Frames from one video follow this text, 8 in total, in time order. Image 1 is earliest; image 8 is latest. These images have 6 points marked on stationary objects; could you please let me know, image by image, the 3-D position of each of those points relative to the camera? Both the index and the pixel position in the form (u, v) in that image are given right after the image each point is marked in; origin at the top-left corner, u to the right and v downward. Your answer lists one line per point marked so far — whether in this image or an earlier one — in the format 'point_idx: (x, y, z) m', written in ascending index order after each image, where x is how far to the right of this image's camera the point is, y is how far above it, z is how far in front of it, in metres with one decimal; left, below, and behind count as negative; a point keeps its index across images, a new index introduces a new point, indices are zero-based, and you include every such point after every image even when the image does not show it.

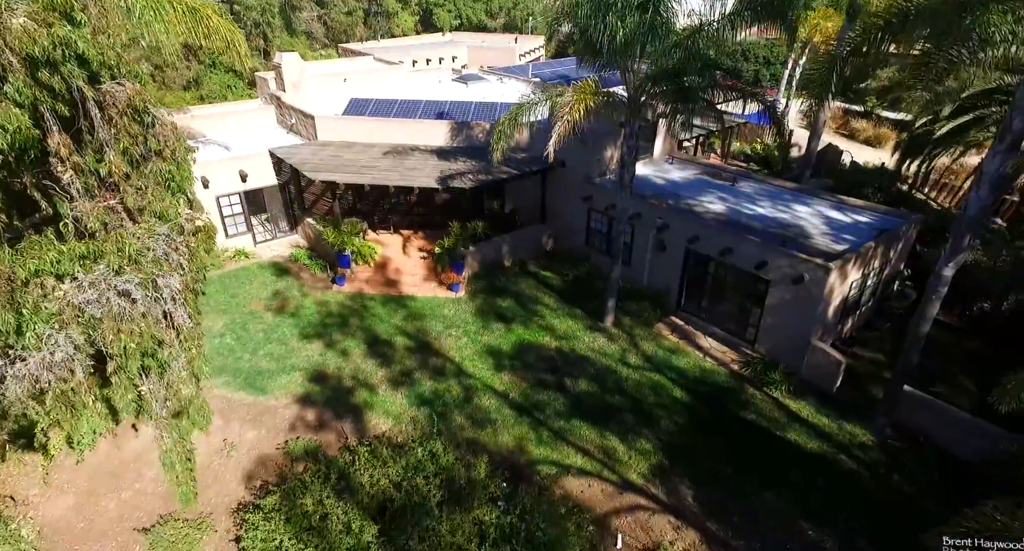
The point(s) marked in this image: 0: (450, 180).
0: (-1.7, +2.7, +16.6) m
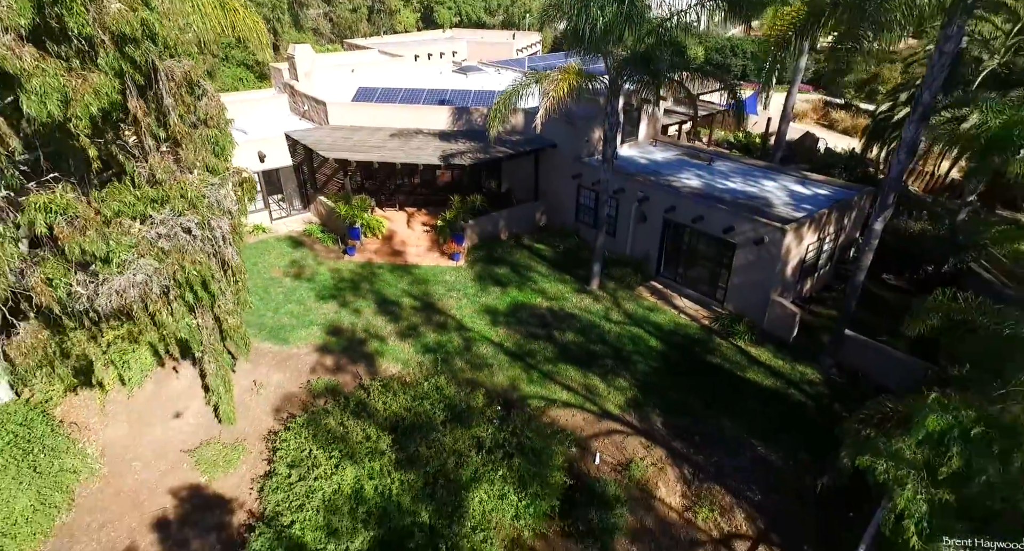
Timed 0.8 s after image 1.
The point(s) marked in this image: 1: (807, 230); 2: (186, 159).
0: (-1.9, +3.7, +18.3) m
1: (+7.3, +1.2, +14.7) m
2: (-5.2, +1.9, +9.6) m
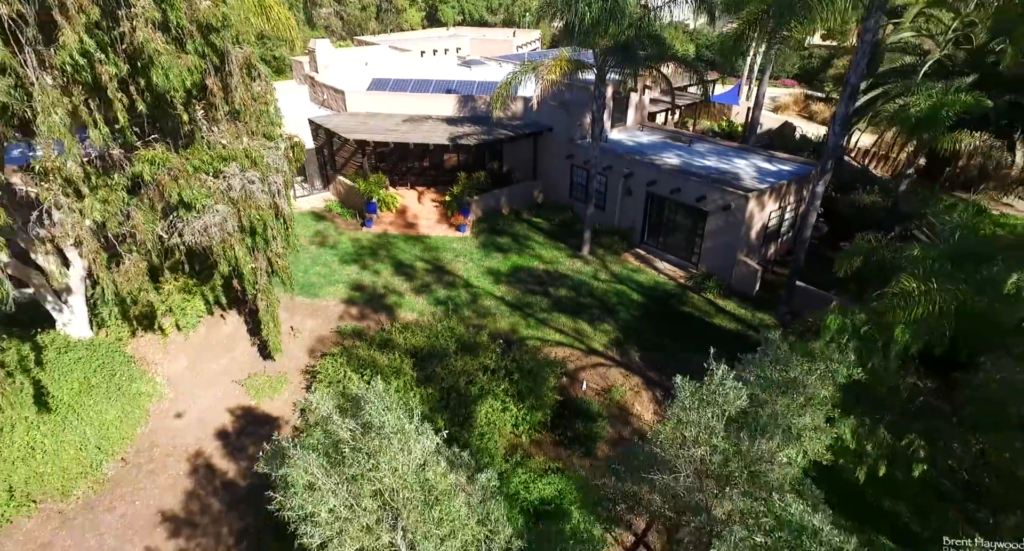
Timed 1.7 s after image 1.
0: (-1.9, +4.7, +20.6) m
1: (+7.3, +2.2, +17.0) m
2: (-5.2, +3.0, +11.8) m
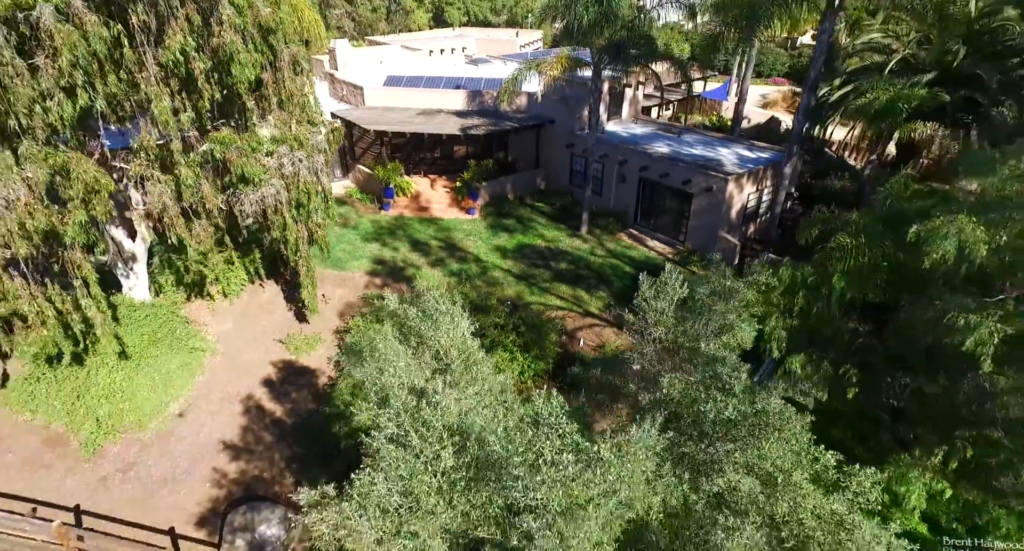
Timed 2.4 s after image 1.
0: (-1.7, +5.6, +22.7) m
1: (+7.5, +3.0, +19.0) m
2: (-5.0, +3.8, +13.9) m
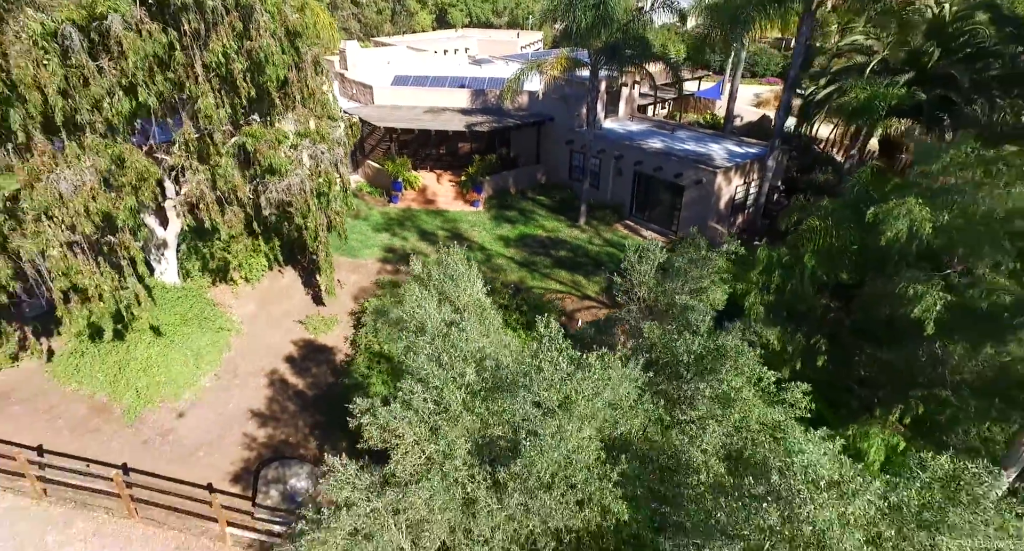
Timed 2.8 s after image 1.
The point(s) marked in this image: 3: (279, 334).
0: (-1.6, +6.0, +24.0) m
1: (+7.6, +3.5, +20.3) m
2: (-4.9, +4.2, +15.2) m
3: (-7.0, -1.7, +17.6) m
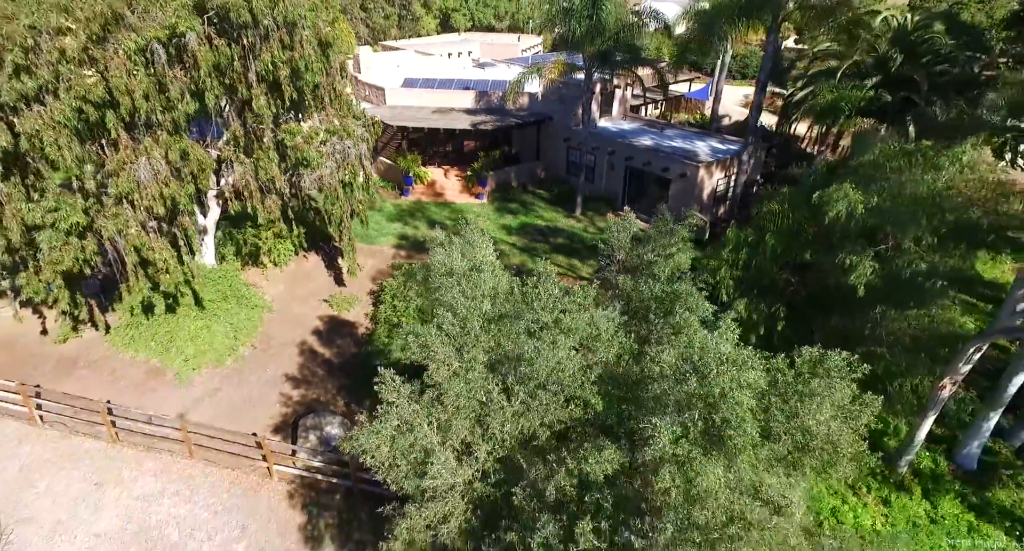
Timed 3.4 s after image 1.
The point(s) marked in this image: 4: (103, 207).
0: (-1.5, +6.6, +26.0) m
1: (+7.7, +4.1, +22.4) m
2: (-4.9, +4.8, +17.3) m
3: (-6.9, -1.2, +19.7) m
4: (-8.9, +1.5, +12.9) m
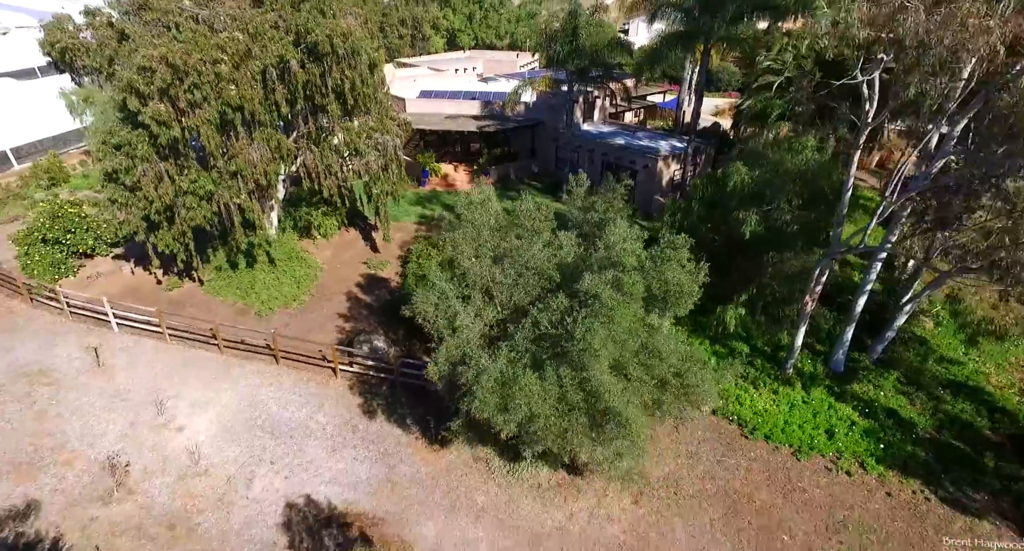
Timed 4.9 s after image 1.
0: (-1.6, +7.8, +31.7) m
1: (+7.6, +5.4, +28.0) m
2: (-5.0, +6.2, +22.9) m
3: (-7.0, +0.2, +25.3) m
4: (-9.0, +3.0, +18.5) m
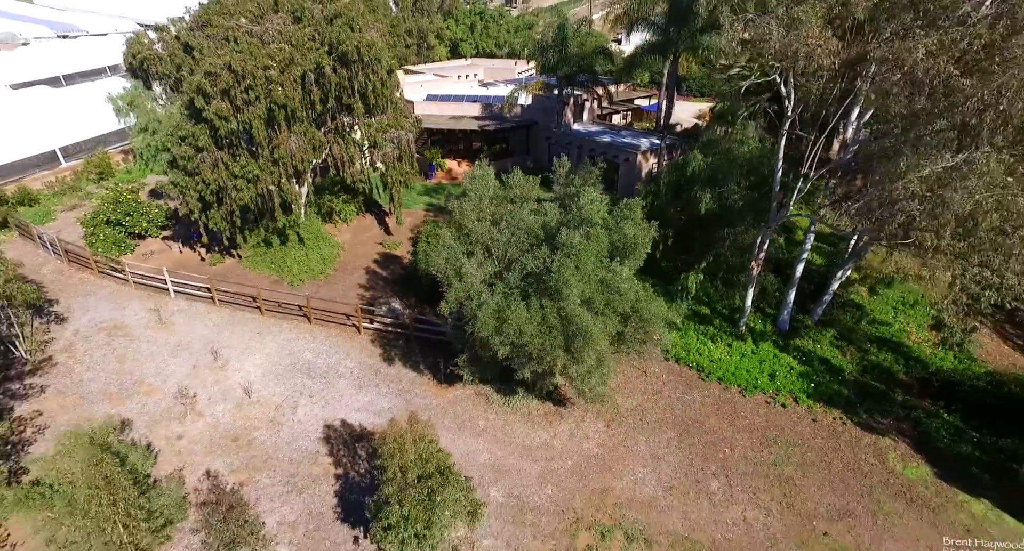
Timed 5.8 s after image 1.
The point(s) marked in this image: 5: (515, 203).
0: (-1.7, +8.8, +35.5) m
1: (+7.5, +6.4, +31.7) m
2: (-5.1, +7.3, +26.6) m
3: (-7.1, +1.2, +28.9) m
4: (-9.2, +4.1, +22.2) m
5: (+0.1, +2.2, +18.0) m
